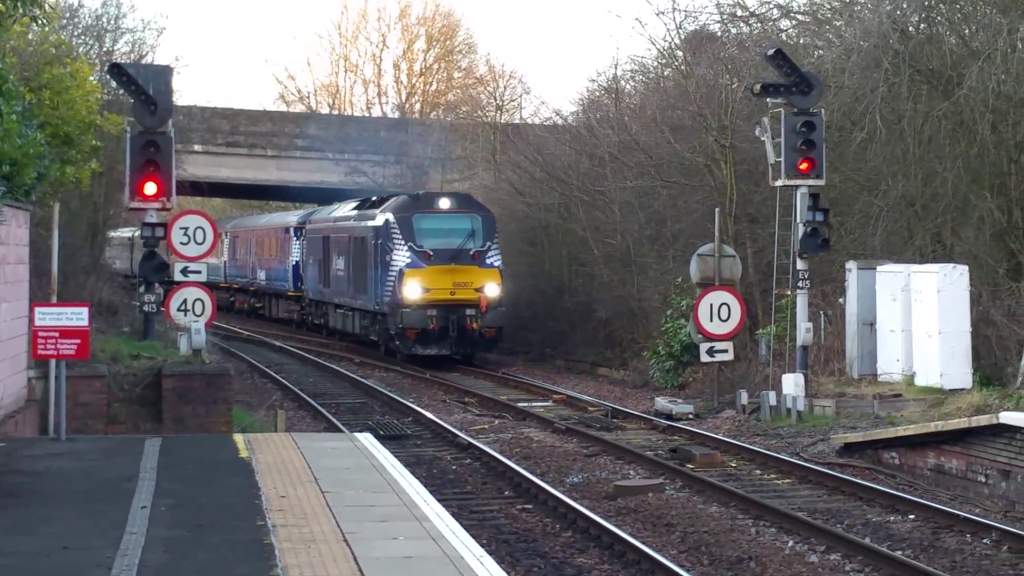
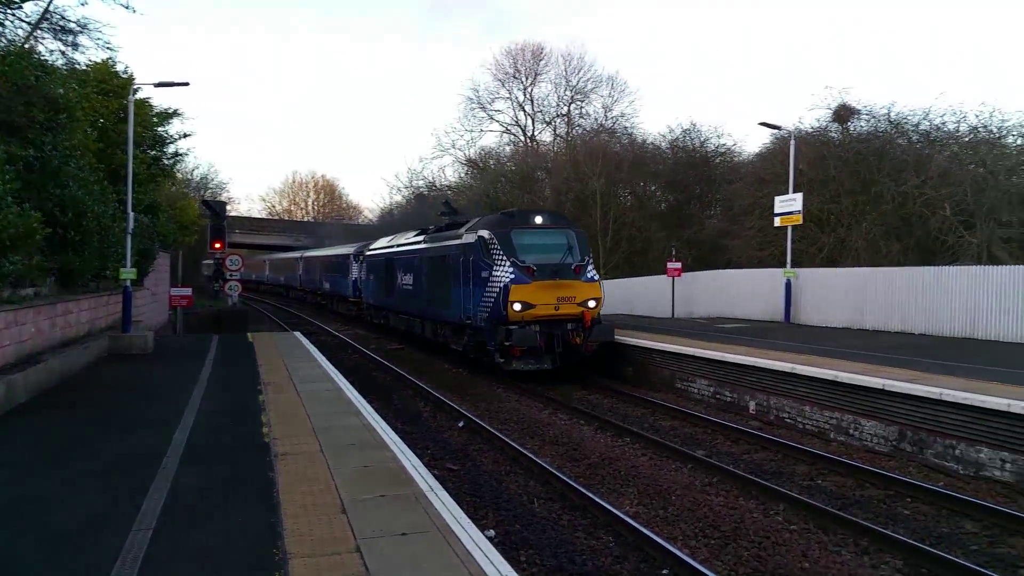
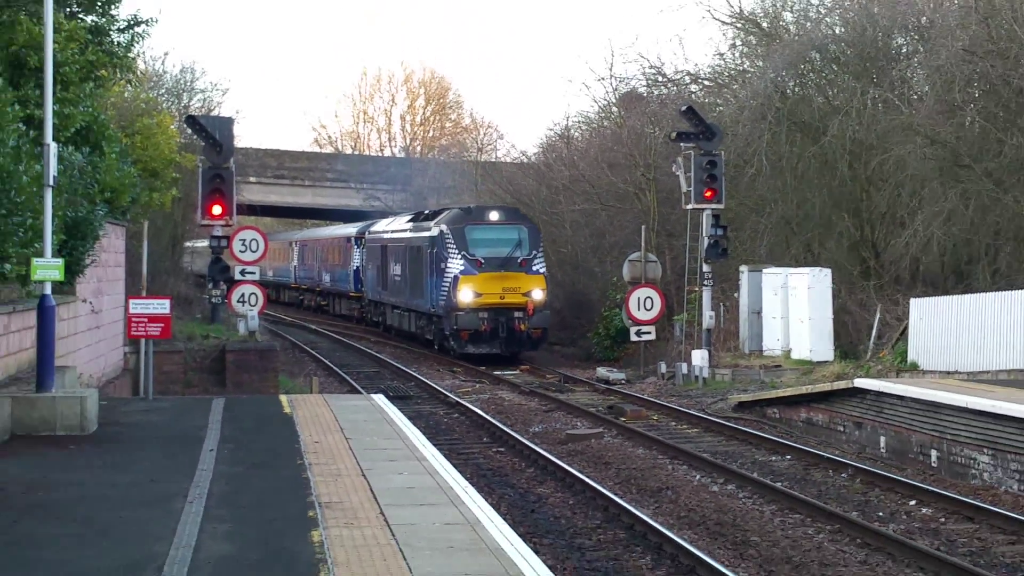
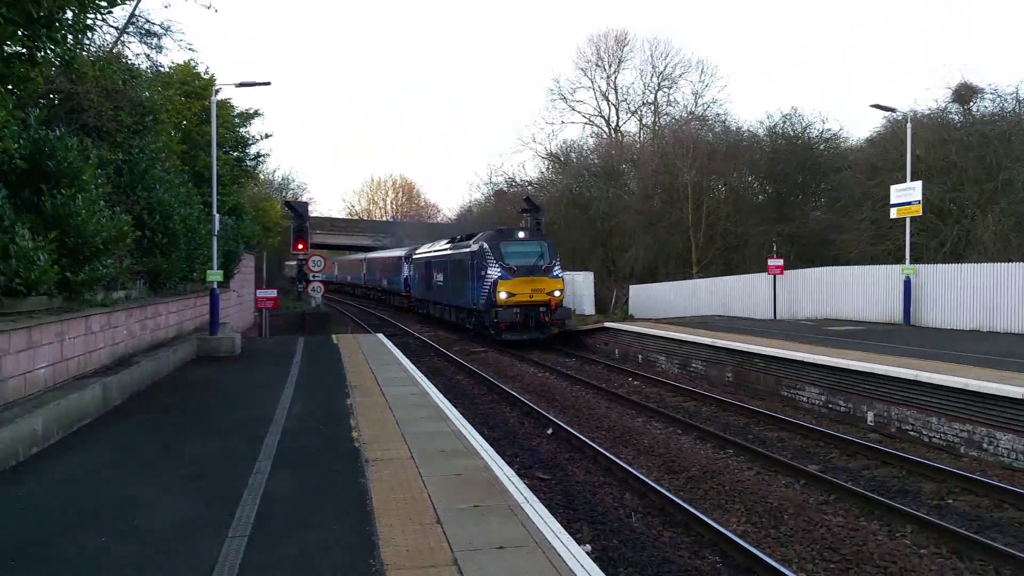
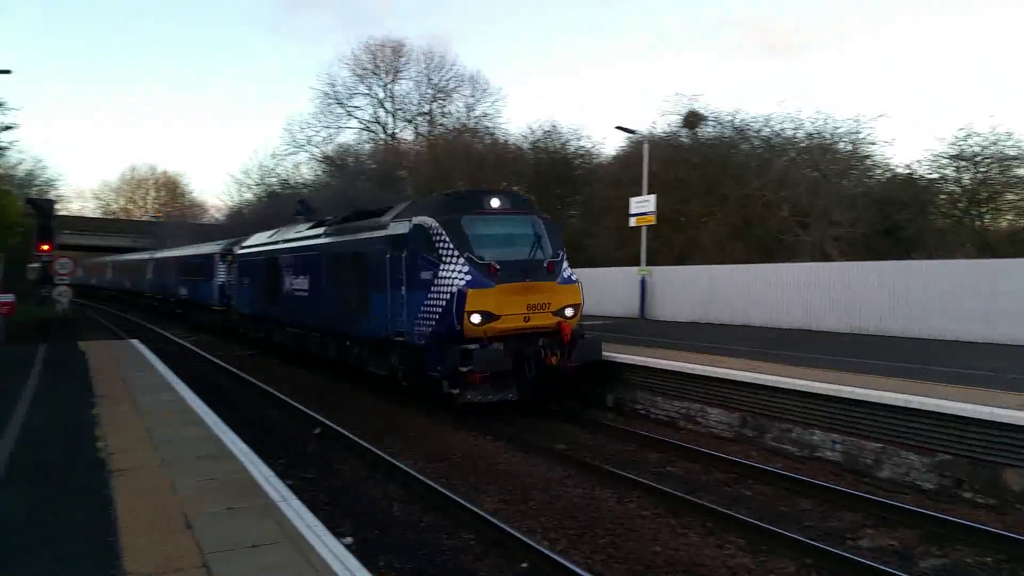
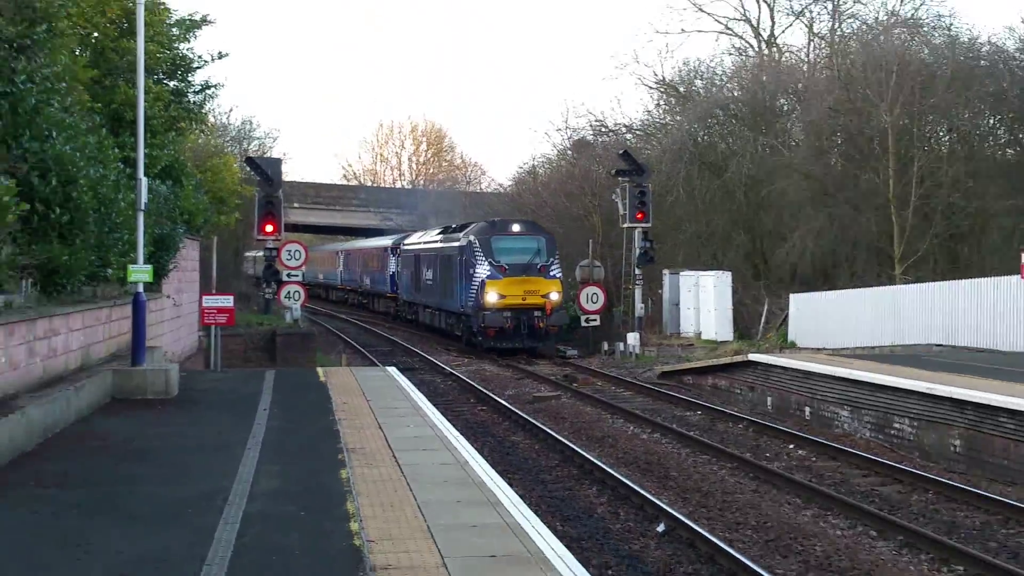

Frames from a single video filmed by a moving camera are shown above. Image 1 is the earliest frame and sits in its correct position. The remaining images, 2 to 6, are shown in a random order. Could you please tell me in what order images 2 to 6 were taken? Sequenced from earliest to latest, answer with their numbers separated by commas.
3, 6, 4, 2, 5
